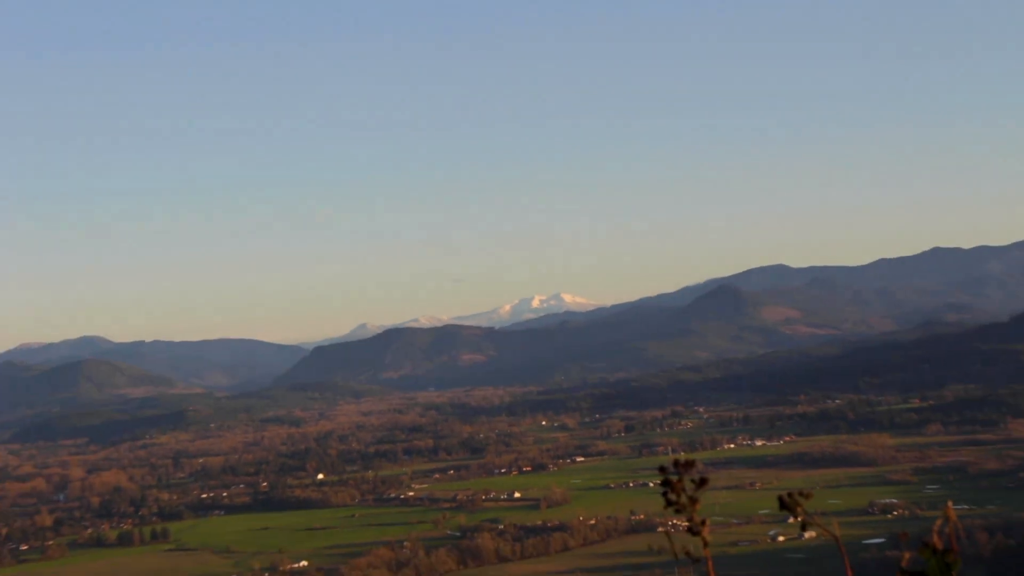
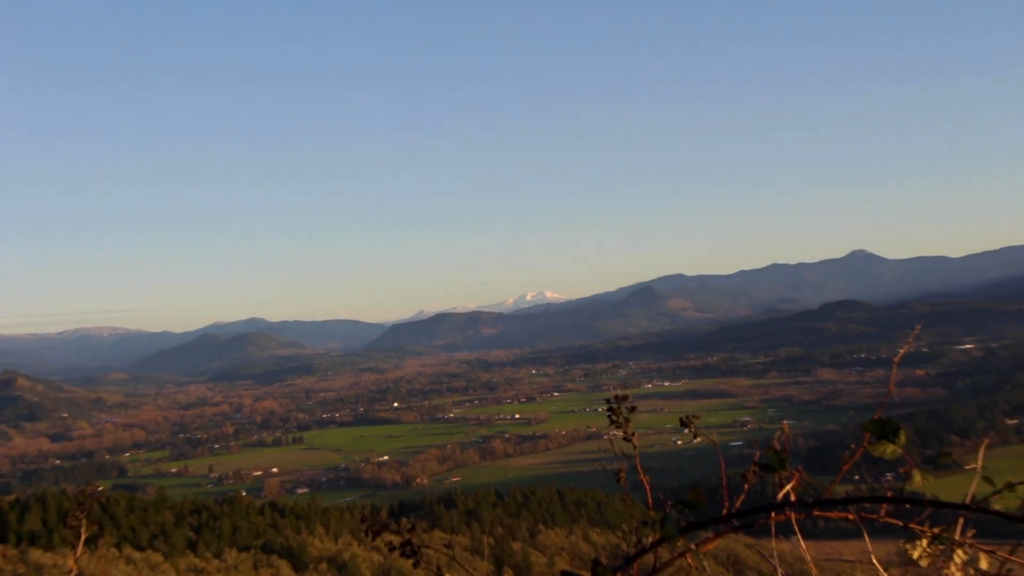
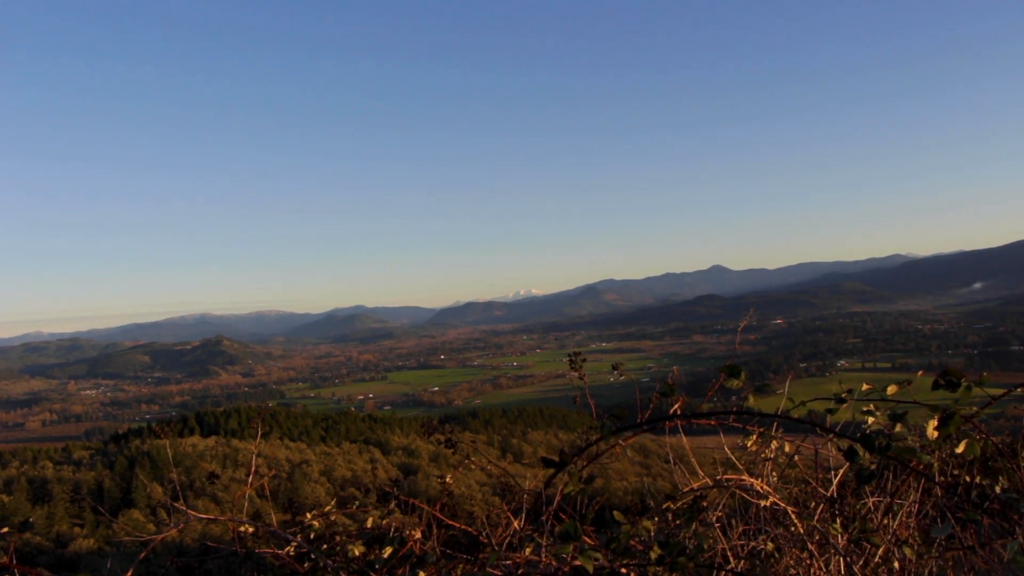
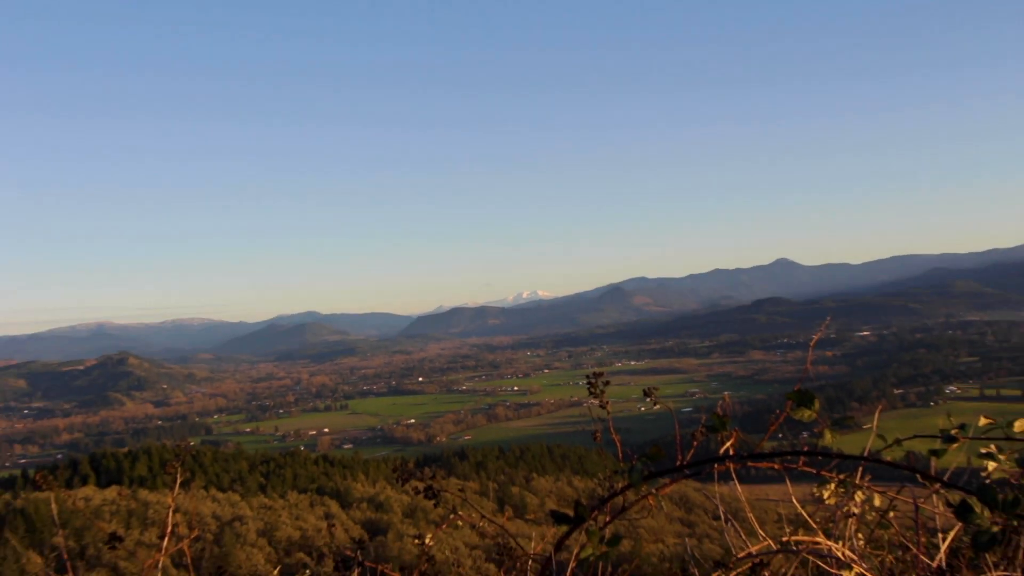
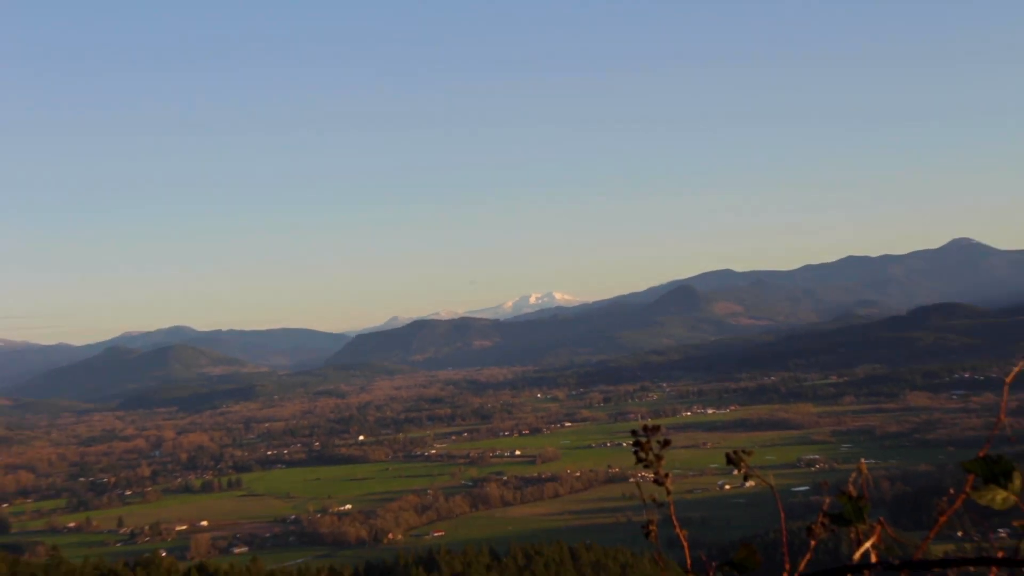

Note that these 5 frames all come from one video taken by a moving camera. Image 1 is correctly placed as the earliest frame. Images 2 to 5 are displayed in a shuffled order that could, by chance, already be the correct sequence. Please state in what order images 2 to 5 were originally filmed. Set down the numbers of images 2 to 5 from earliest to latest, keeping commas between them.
5, 2, 4, 3
